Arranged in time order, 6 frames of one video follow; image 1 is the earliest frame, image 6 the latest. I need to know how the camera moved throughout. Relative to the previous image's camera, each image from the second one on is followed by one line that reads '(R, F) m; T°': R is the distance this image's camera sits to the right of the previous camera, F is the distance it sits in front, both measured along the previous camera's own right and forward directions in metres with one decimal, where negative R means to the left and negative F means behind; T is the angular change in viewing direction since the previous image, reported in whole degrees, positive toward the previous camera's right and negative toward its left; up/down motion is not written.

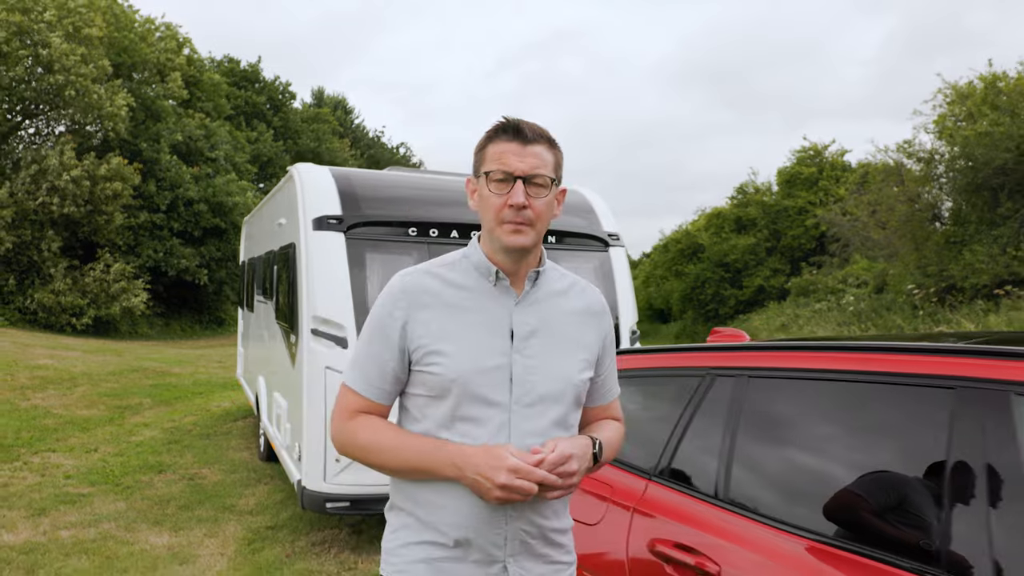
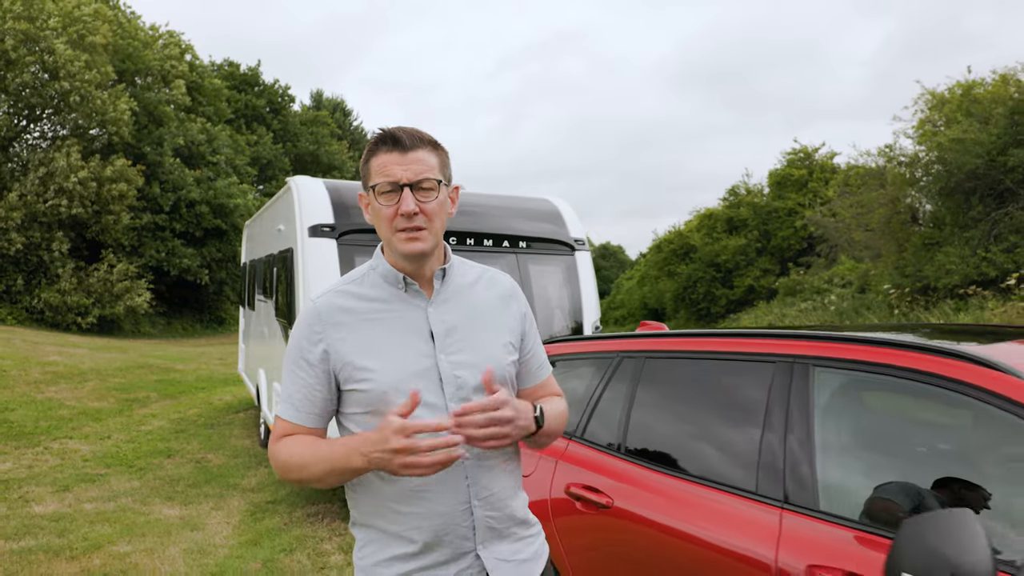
(+0.2, -0.6) m; 0°
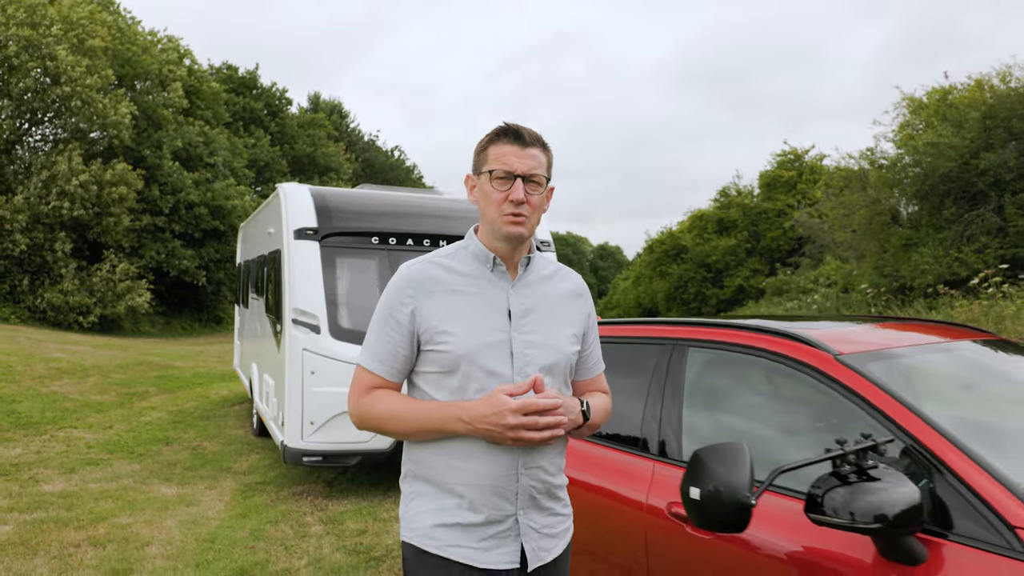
(+0.3, -0.5) m; 0°
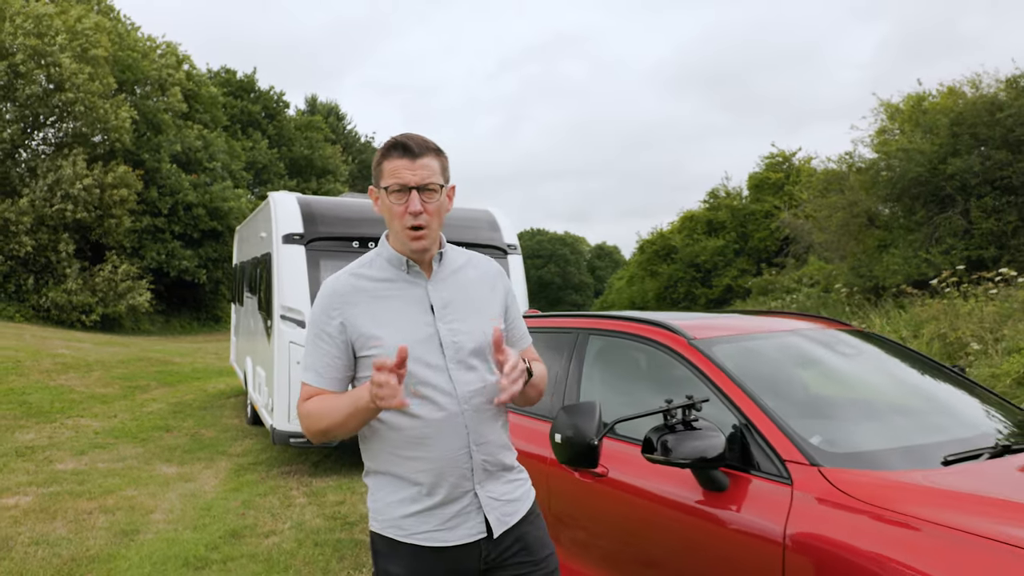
(+0.3, -0.7) m; 0°
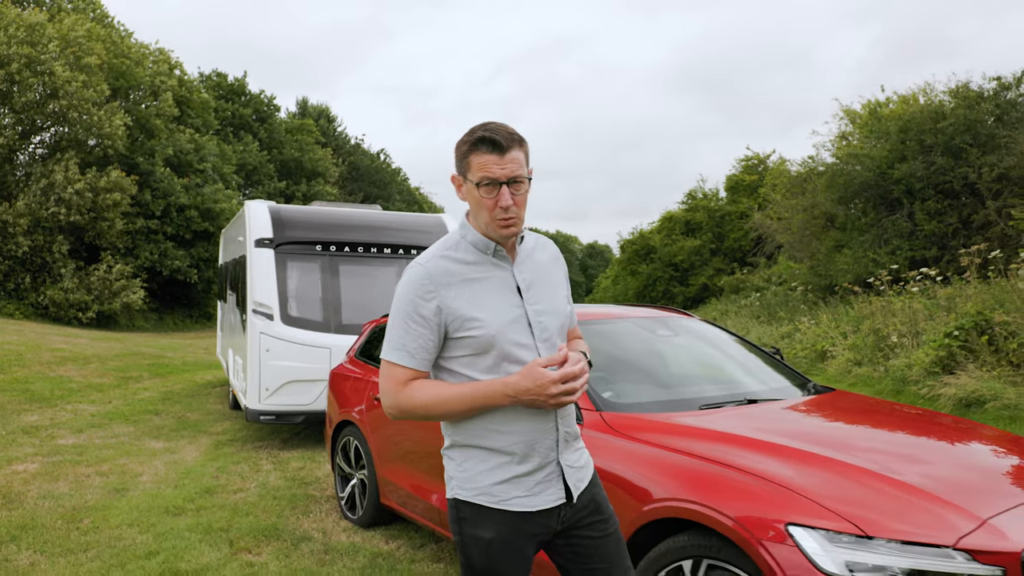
(+0.6, -1.0) m; 0°
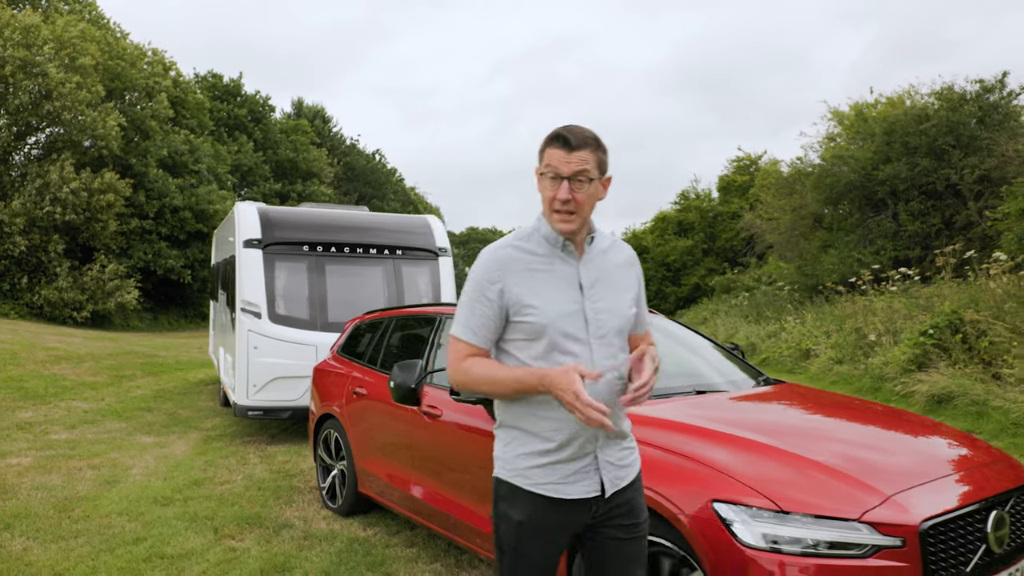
(+0.2, -0.2) m; 0°
